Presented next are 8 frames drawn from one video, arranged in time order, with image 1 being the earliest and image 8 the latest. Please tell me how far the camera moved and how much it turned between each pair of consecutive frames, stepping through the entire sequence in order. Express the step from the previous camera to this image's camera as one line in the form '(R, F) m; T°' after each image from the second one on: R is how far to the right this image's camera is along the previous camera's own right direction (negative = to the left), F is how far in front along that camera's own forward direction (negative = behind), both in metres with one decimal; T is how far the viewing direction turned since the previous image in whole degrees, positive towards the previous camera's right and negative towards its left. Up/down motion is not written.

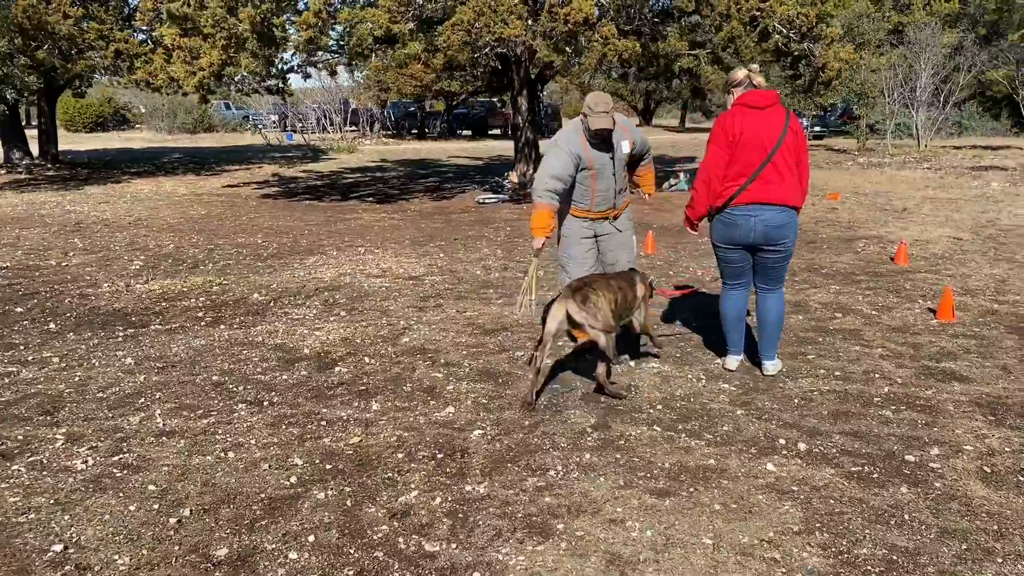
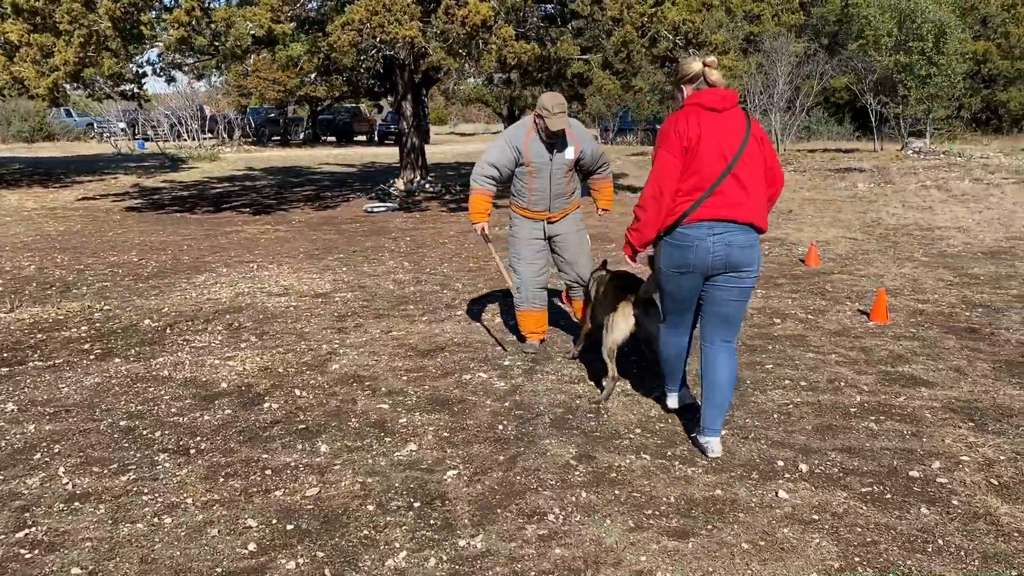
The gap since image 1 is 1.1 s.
(-0.4, +0.4) m; +9°
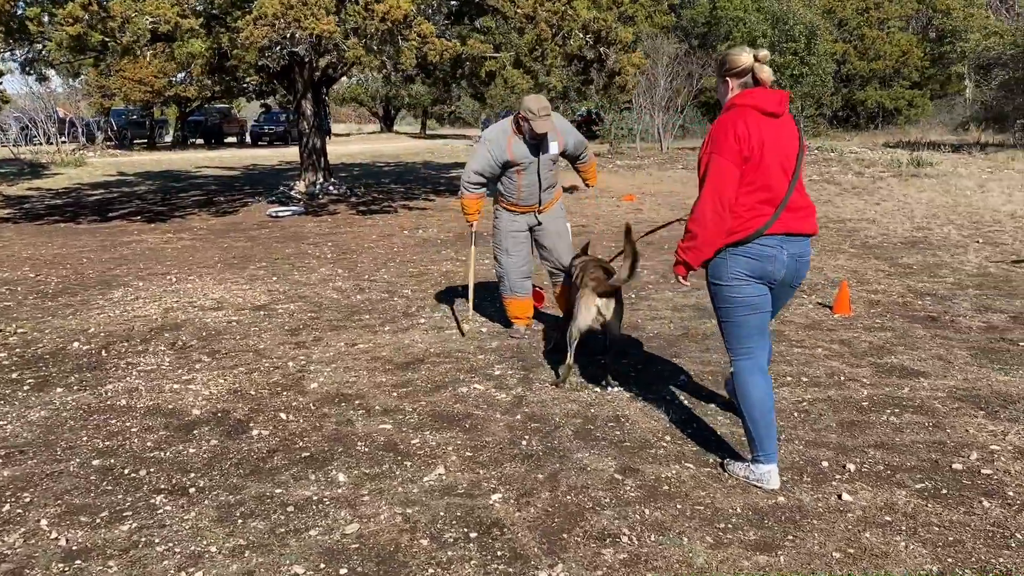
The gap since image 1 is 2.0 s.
(-0.6, +0.3) m; +8°
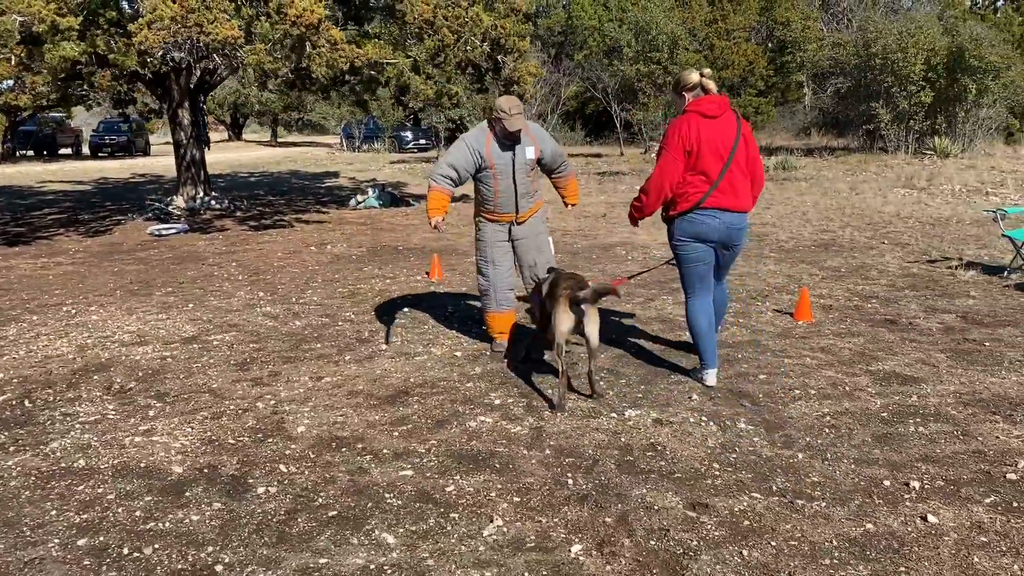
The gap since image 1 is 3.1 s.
(-0.7, +0.4) m; +9°
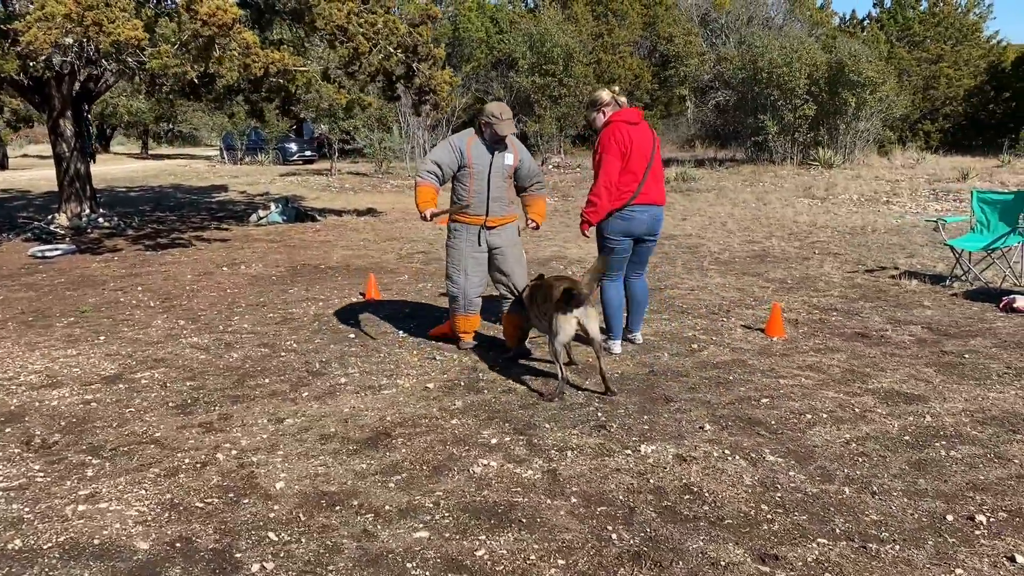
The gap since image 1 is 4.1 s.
(-0.5, +0.5) m; +8°
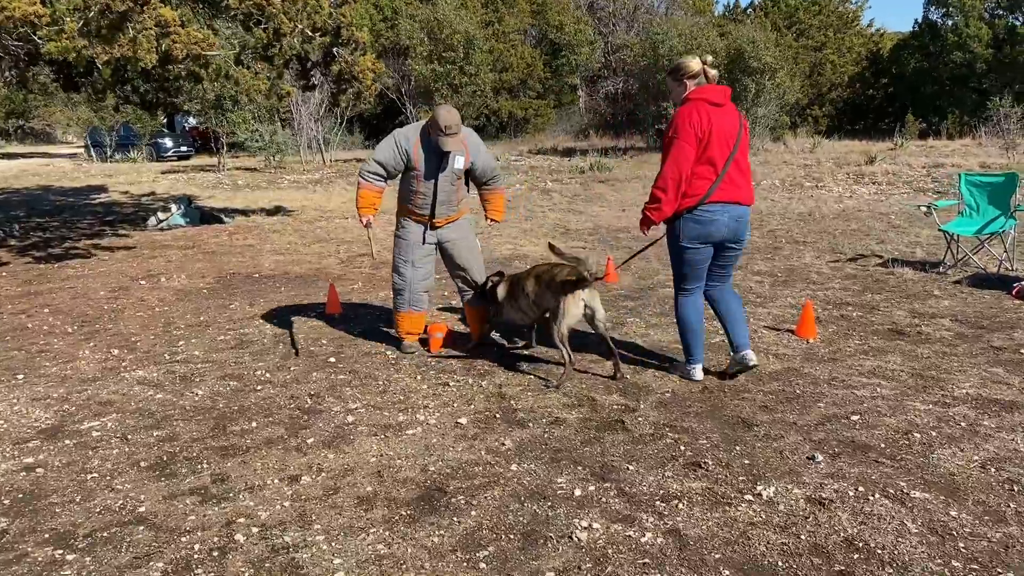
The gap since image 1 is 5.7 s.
(-0.8, +0.8) m; +8°
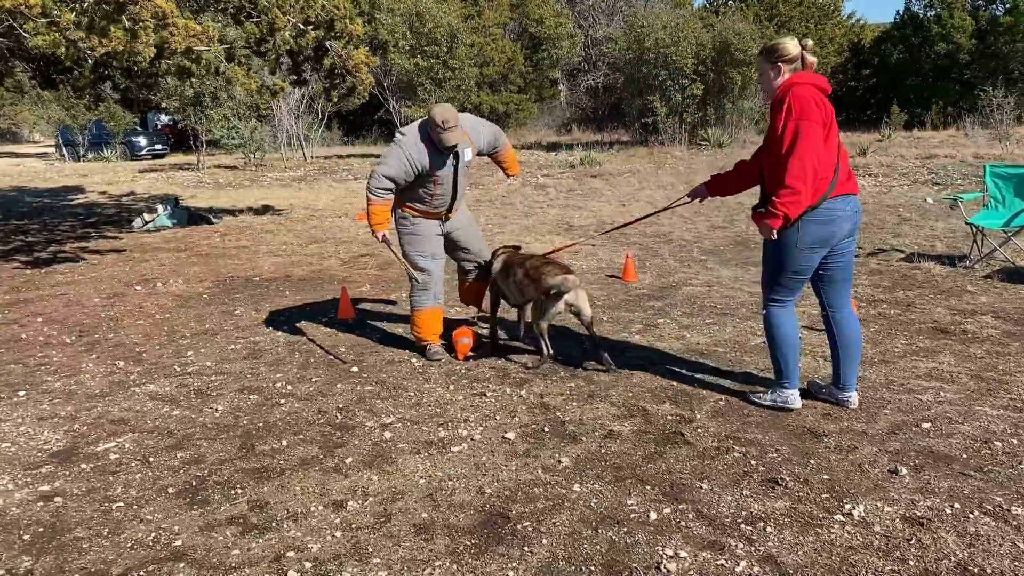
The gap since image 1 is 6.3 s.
(-0.3, +0.3) m; +2°
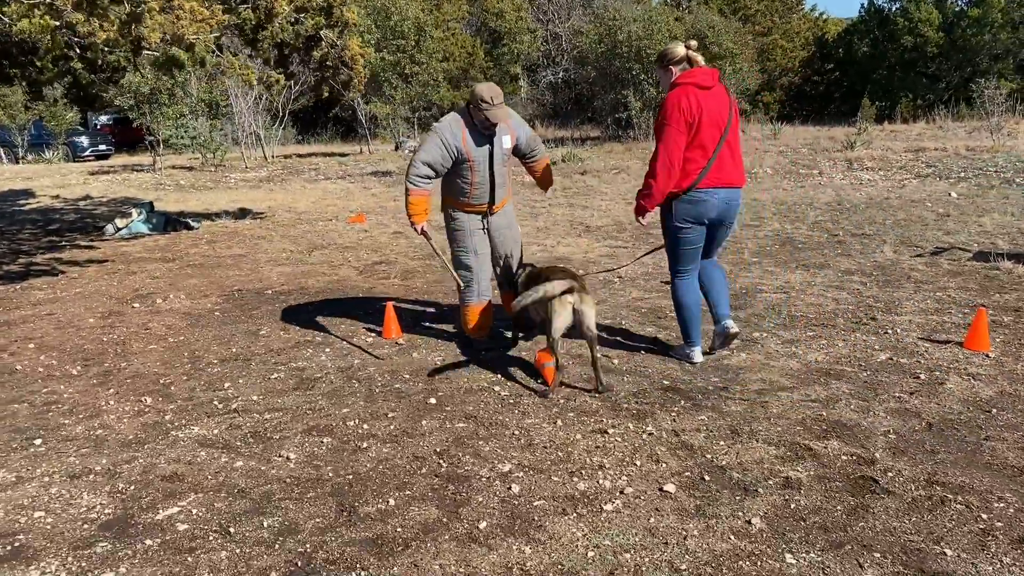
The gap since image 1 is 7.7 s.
(-0.8, +0.7) m; +3°
